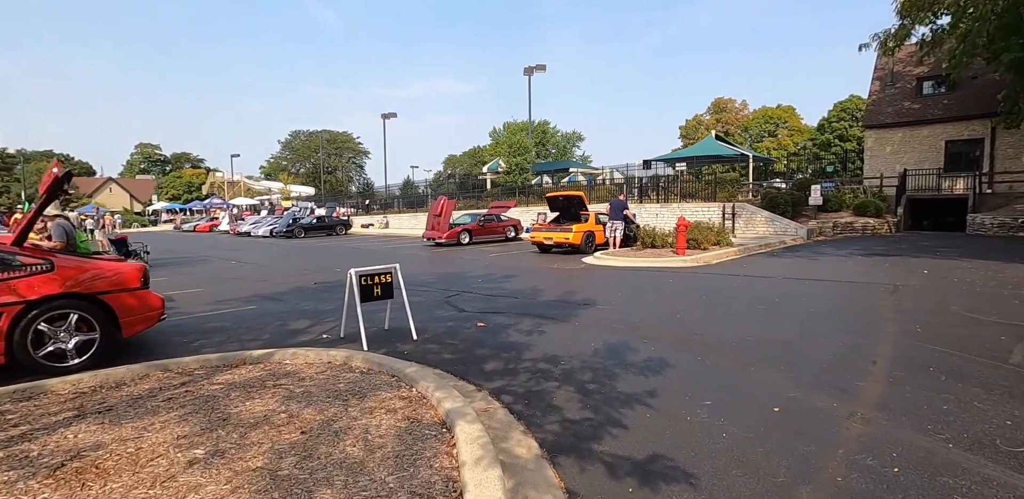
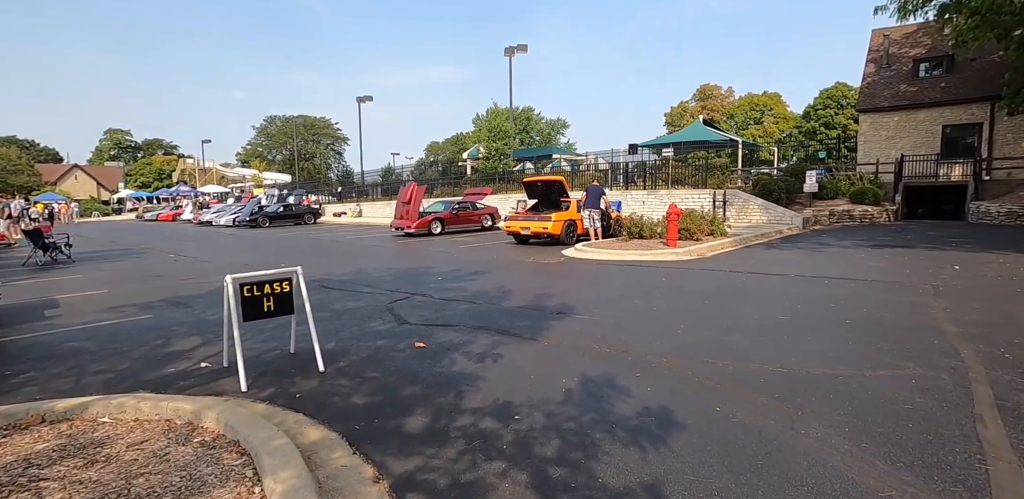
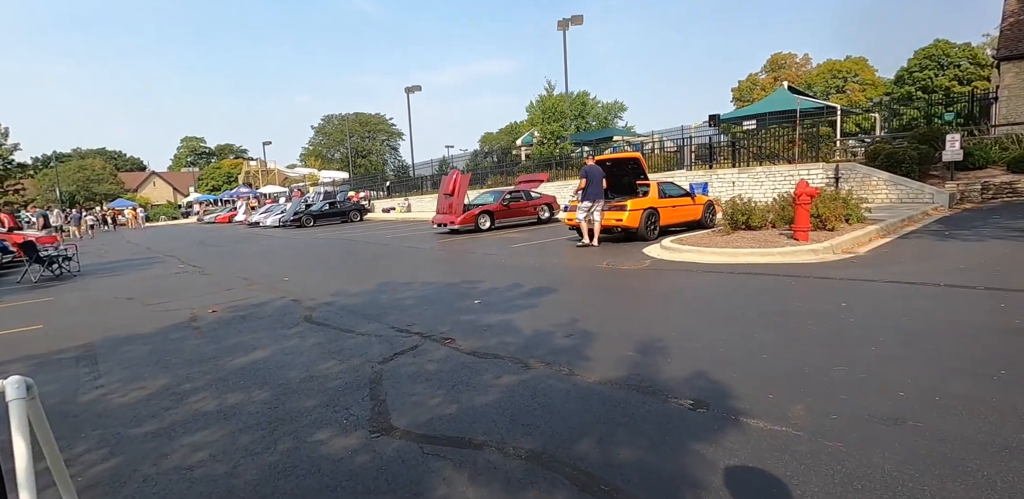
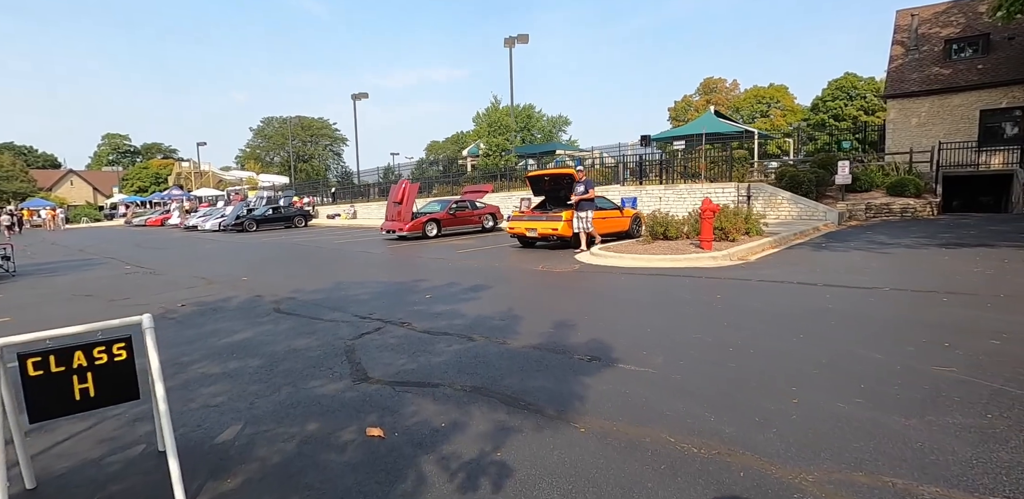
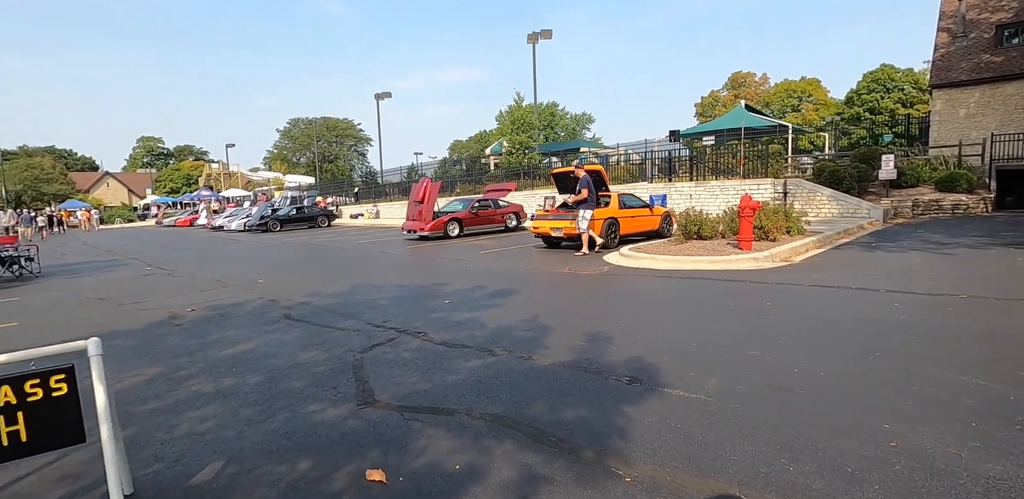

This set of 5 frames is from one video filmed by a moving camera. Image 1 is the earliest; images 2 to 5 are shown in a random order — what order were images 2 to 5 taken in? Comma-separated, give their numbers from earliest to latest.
2, 4, 5, 3
